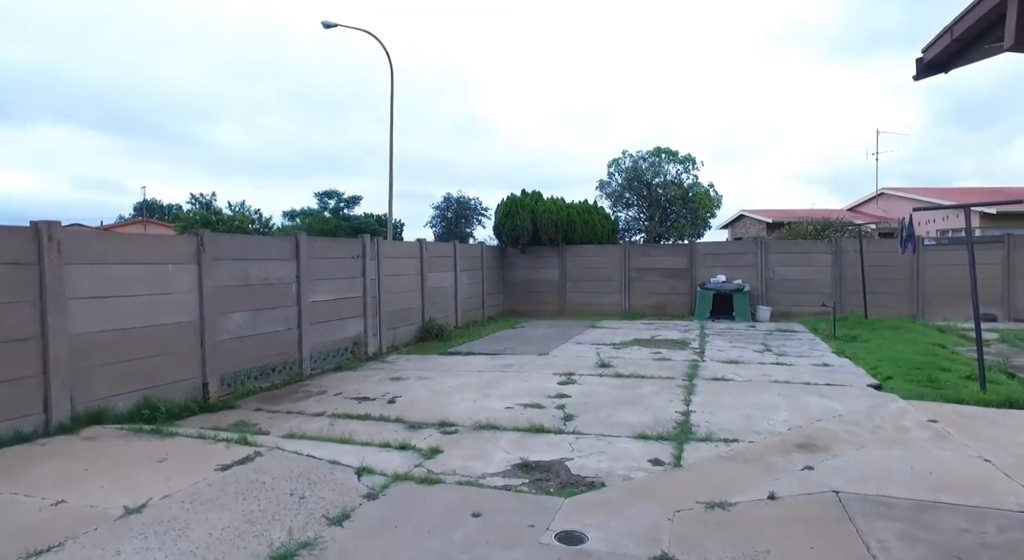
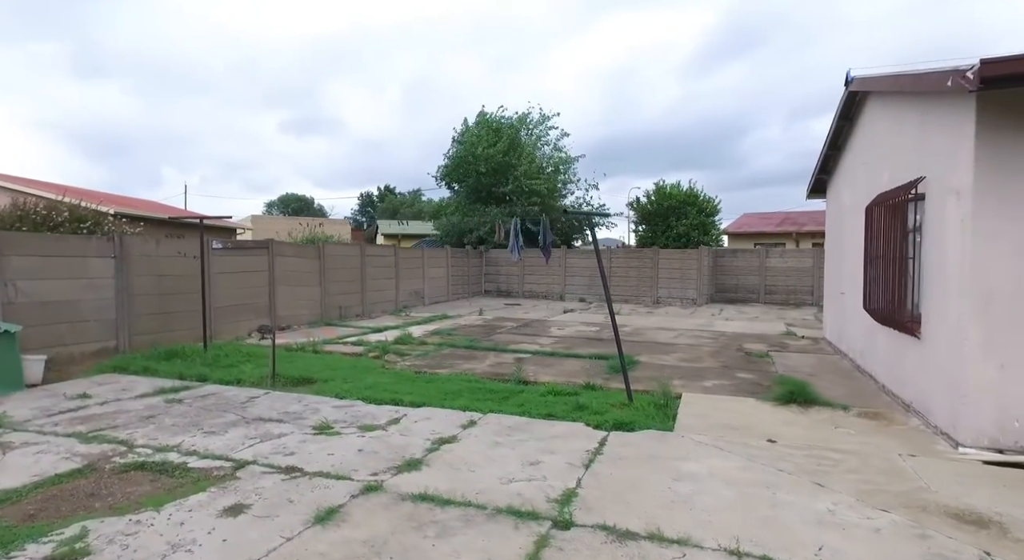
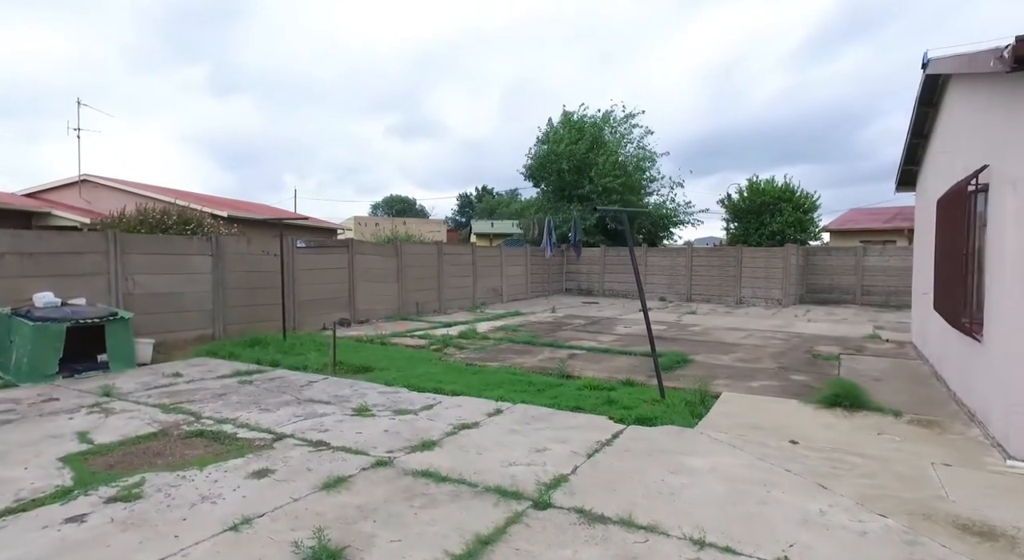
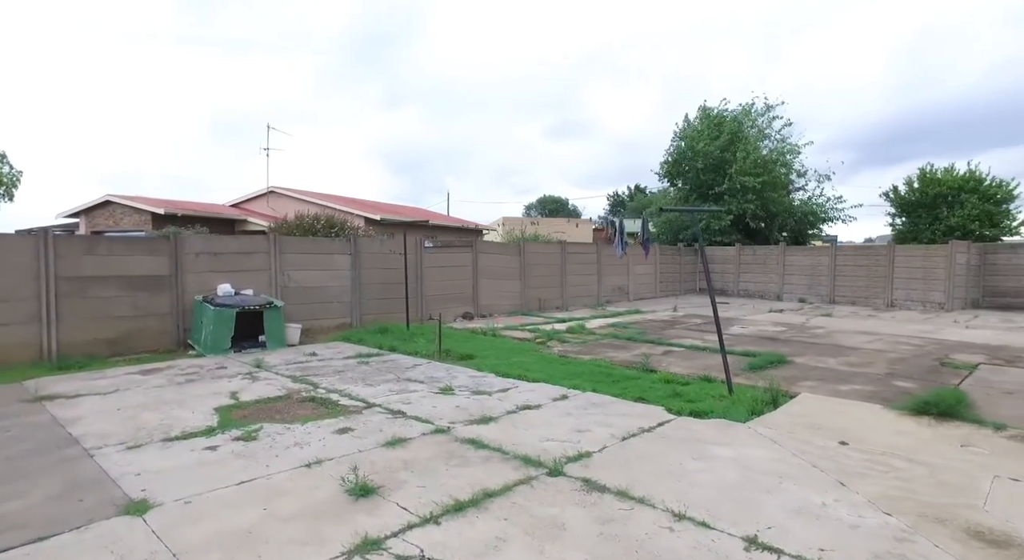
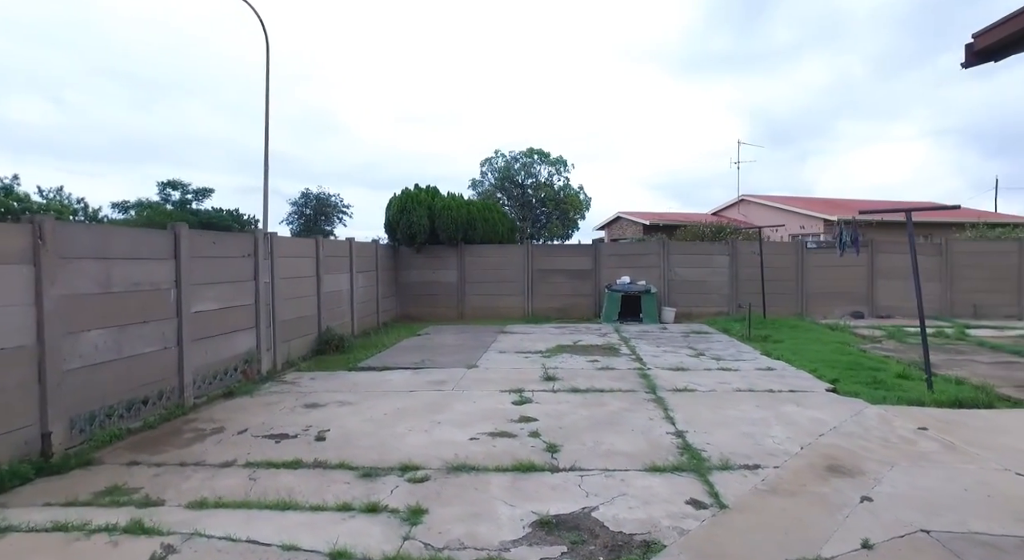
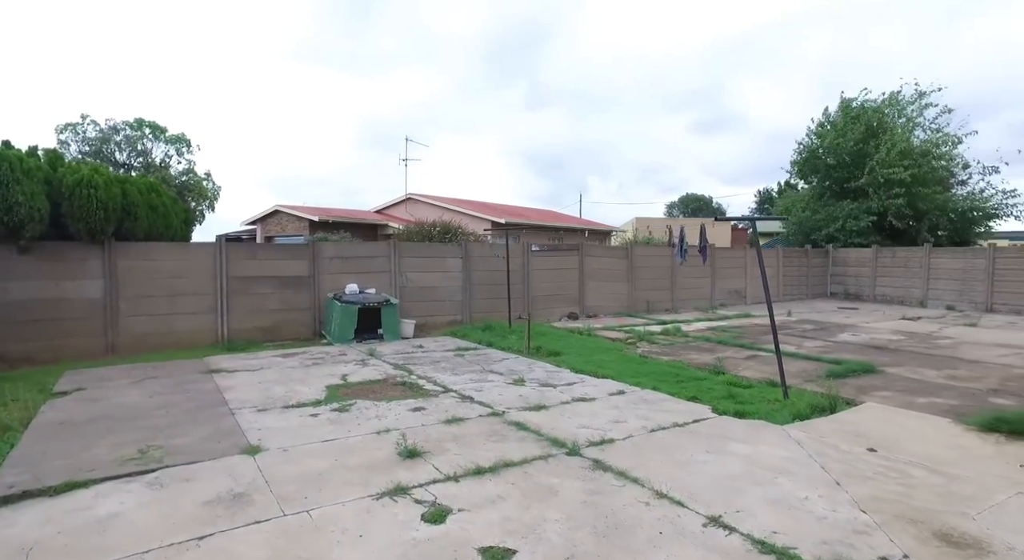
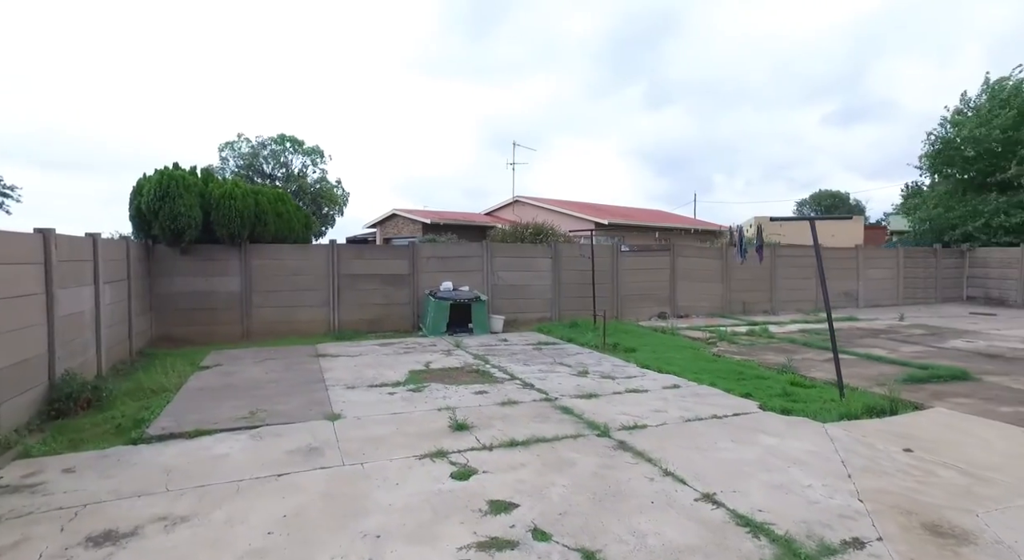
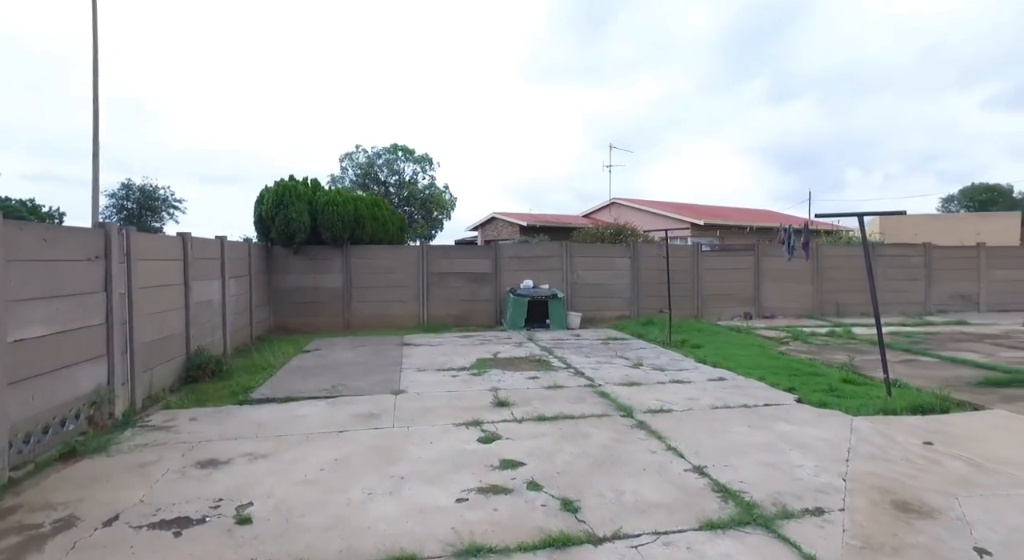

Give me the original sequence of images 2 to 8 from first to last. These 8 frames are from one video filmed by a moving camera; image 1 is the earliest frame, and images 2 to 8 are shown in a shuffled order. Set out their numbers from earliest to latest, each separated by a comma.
5, 8, 7, 6, 4, 3, 2
